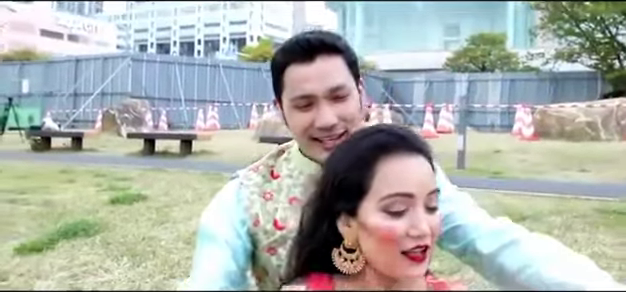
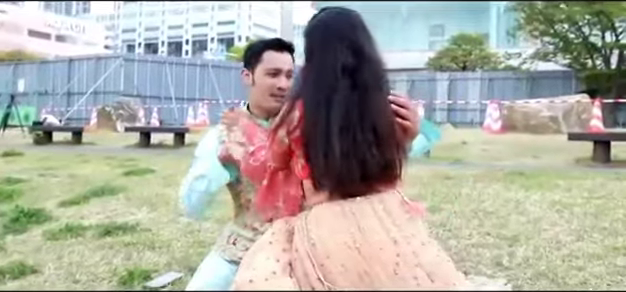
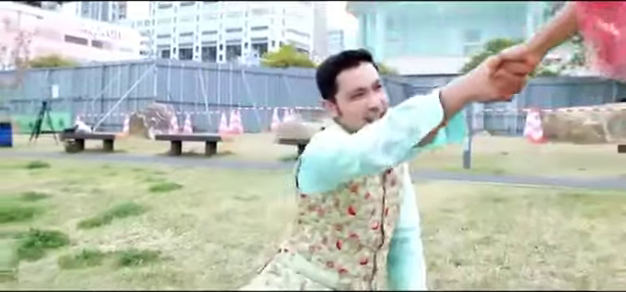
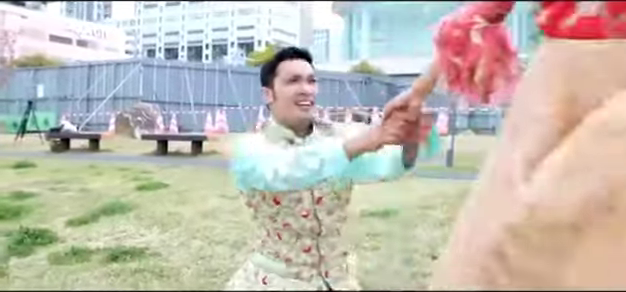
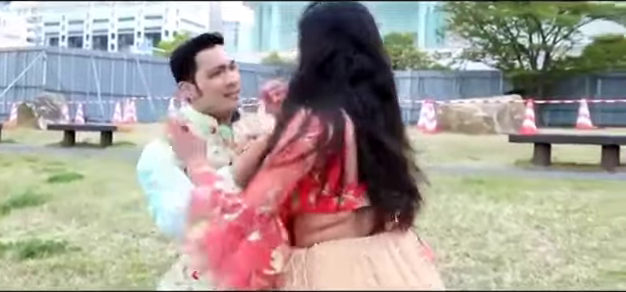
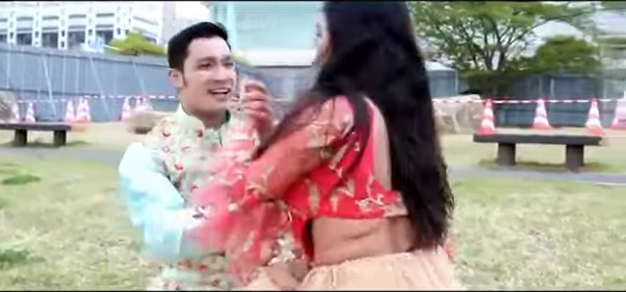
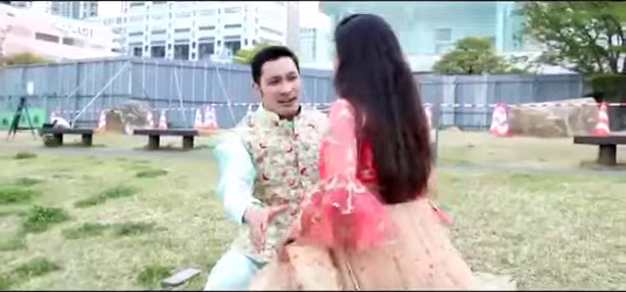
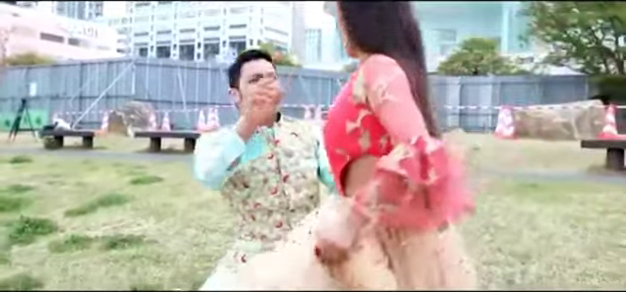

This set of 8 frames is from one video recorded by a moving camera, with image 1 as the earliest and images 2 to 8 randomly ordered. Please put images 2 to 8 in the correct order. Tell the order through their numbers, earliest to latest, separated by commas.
3, 4, 8, 7, 2, 5, 6
